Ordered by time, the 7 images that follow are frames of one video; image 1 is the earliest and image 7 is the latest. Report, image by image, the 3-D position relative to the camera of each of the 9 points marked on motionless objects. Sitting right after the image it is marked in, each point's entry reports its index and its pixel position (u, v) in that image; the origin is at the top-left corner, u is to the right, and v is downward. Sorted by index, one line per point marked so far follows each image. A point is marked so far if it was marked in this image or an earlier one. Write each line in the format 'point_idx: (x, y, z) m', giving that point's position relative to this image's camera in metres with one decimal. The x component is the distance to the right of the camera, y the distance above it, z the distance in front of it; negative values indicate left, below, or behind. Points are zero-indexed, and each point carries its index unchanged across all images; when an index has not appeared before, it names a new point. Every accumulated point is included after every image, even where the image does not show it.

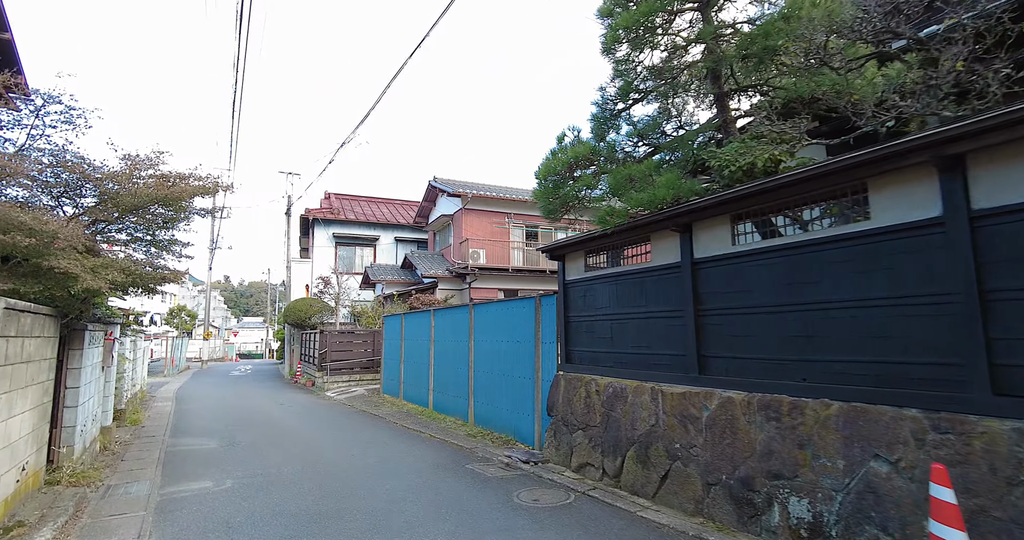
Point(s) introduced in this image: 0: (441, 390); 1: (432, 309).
0: (-1.3, -2.3, +9.8) m
1: (-1.6, -0.8, +10.4) m
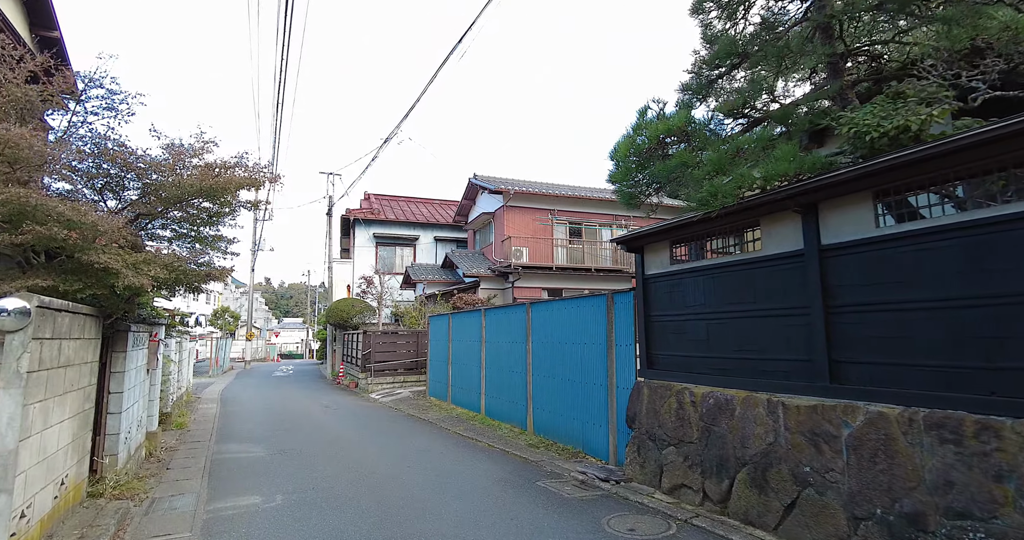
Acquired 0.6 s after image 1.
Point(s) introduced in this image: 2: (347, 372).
0: (-0.3, -2.2, +9.1) m
1: (-0.6, -0.7, +9.9) m
2: (-5.8, -3.7, +18.3) m
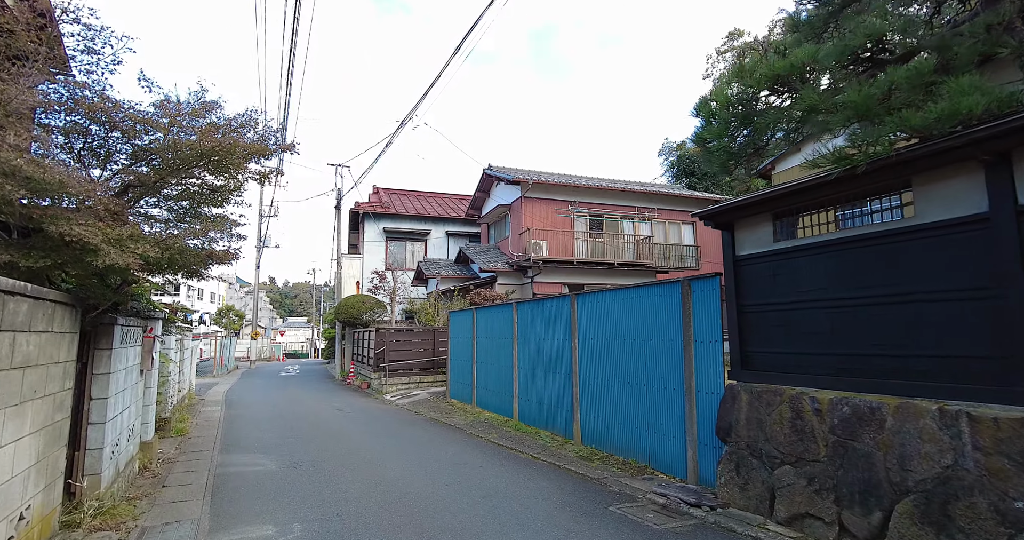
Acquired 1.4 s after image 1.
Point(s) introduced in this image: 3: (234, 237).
0: (+0.3, -2.0, +8.2) m
1: (0.0, -0.5, +8.9) m
2: (-5.2, -3.5, +17.4) m
3: (-2.9, +0.4, +5.4) m
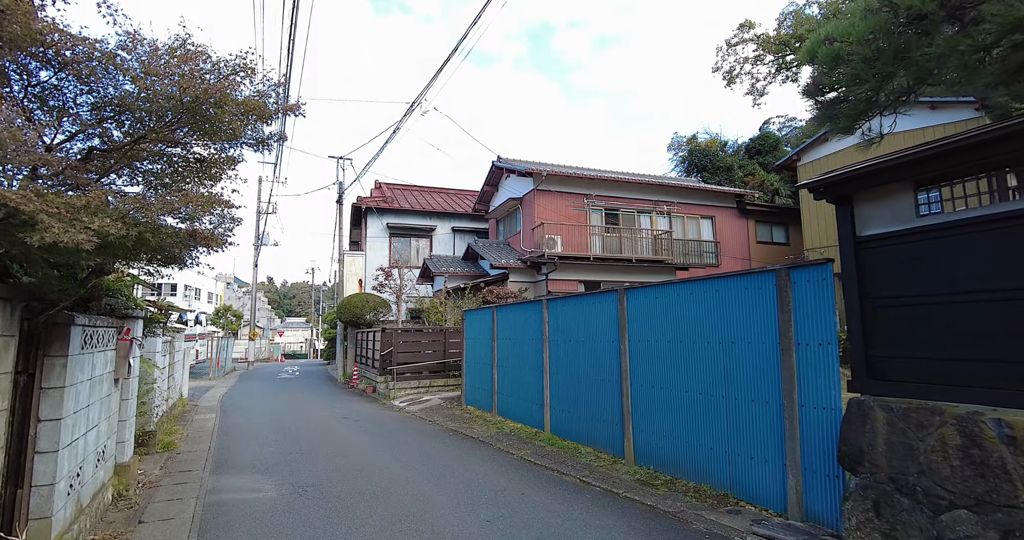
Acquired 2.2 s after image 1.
0: (+0.7, -1.9, +7.2) m
1: (+0.5, -0.4, +7.9) m
2: (-4.8, -3.4, +16.5) m
3: (-2.4, +0.5, +4.4) m
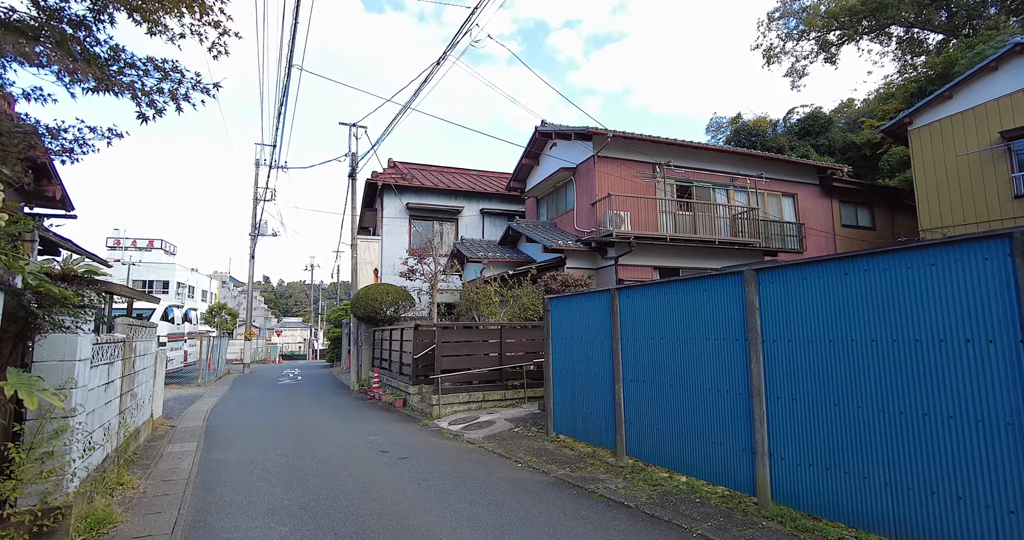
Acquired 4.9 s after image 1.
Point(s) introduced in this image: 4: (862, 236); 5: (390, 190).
0: (+2.3, -1.5, +4.1) m
1: (+2.1, 0.0, +4.8) m
2: (-3.2, -2.9, +13.3) m
3: (-0.8, +0.9, +1.2) m
4: (+12.6, +1.2, +18.5) m
5: (-4.5, +2.9, +18.8) m
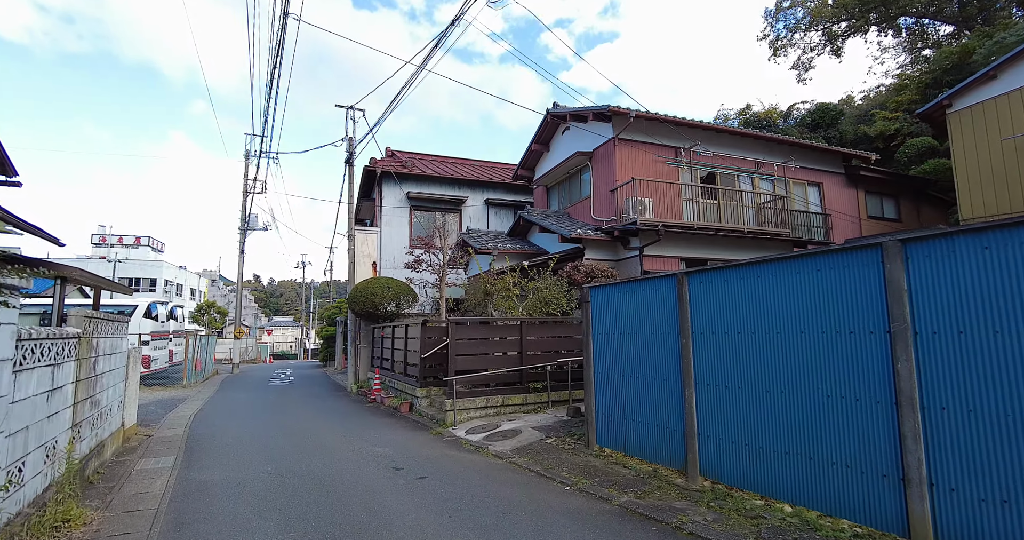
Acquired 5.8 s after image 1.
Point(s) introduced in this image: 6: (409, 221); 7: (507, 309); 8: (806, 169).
0: (+2.8, -1.3, +3.0) m
1: (+2.5, +0.2, +3.7) m
2: (-2.9, -2.7, +12.1) m
3: (-0.3, +1.1, +0.1) m
4: (+12.8, +1.4, +17.5) m
5: (-4.2, +3.1, +17.6) m
6: (-3.6, +1.7, +17.7) m
7: (-0.2, -0.8, +10.7) m
8: (+9.2, +3.1, +16.0) m
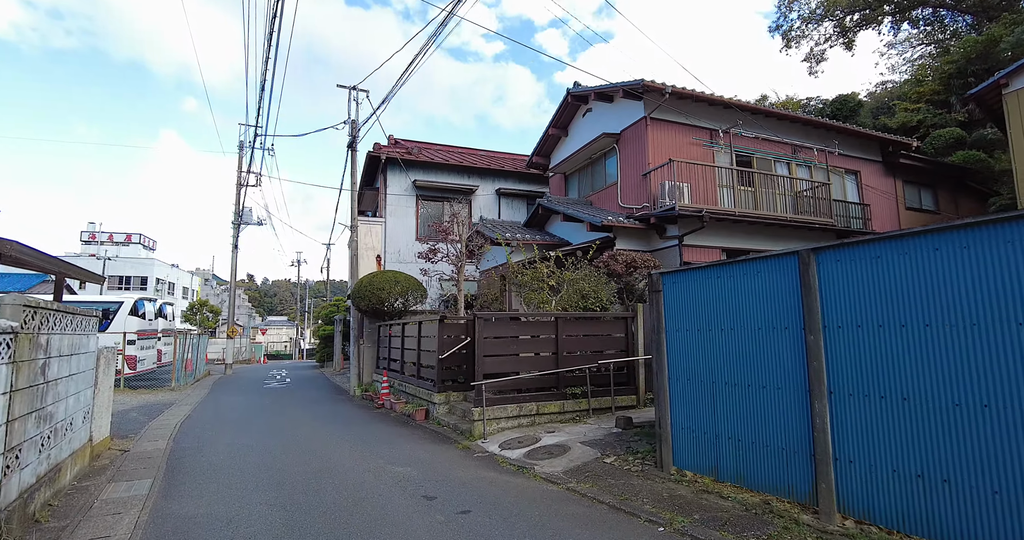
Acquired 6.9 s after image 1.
0: (+3.4, -1.1, +1.8) m
1: (+3.1, +0.4, +2.5) m
2: (-2.4, -2.5, +10.9) m
3: (+0.3, +1.3, -1.1) m
4: (+13.3, +1.6, +16.5) m
5: (-3.7, +3.3, +16.4) m
6: (-3.1, +1.9, +16.5) m
7: (+0.3, -0.6, +9.5) m
8: (+9.6, +3.3, +14.9) m
